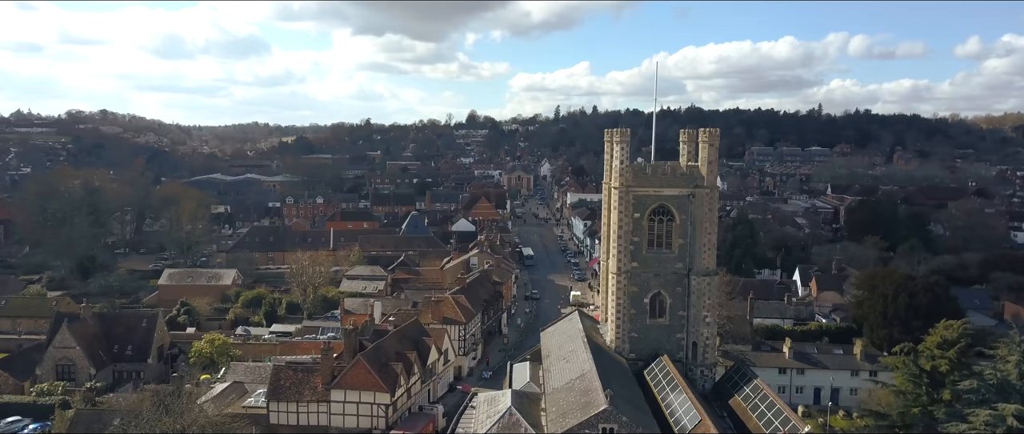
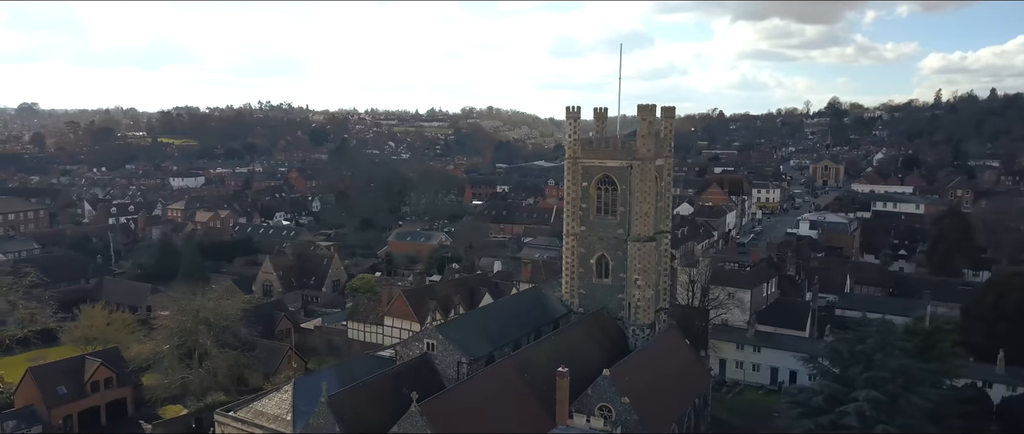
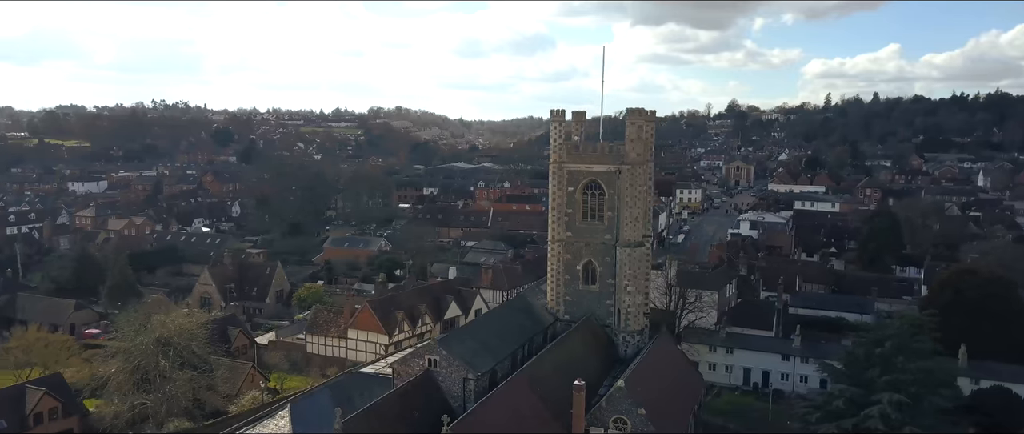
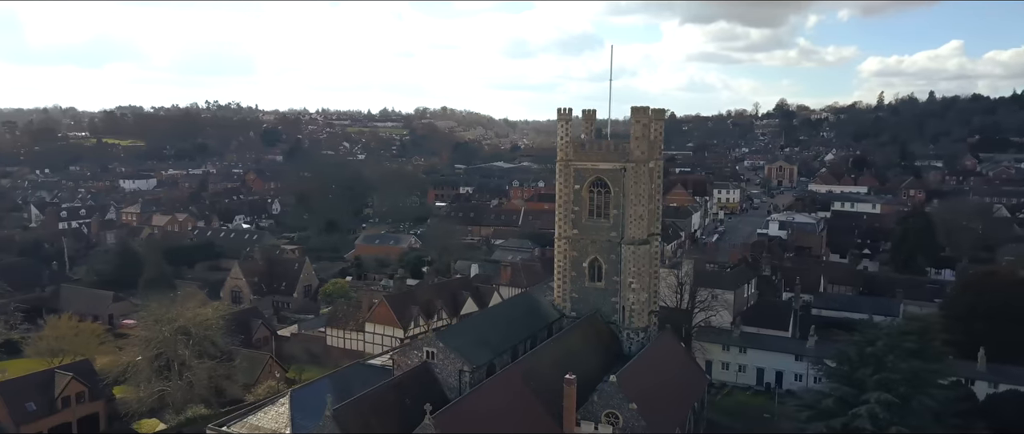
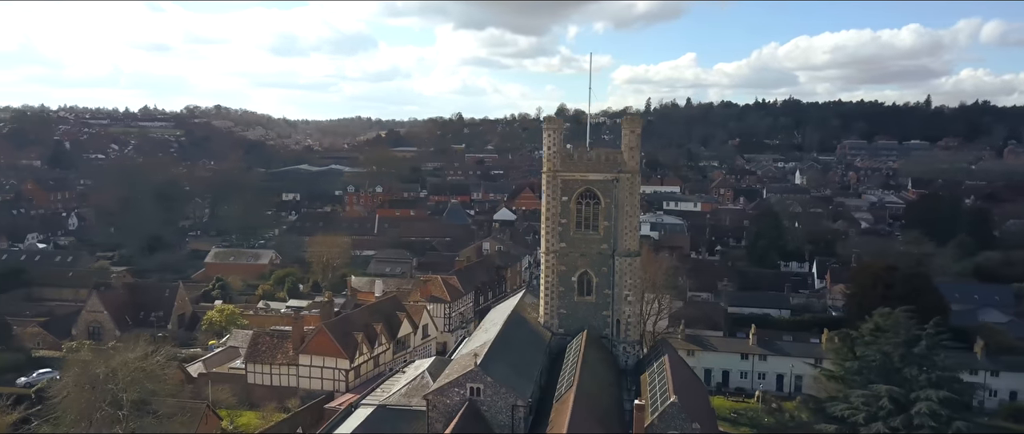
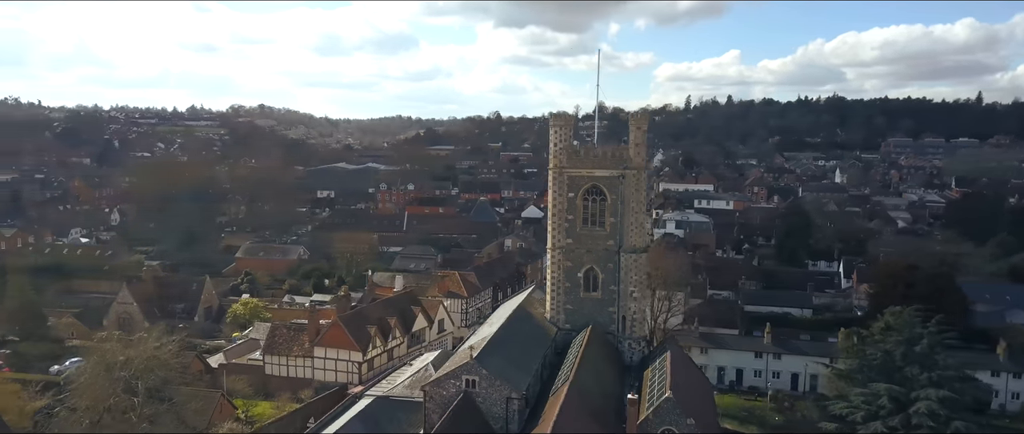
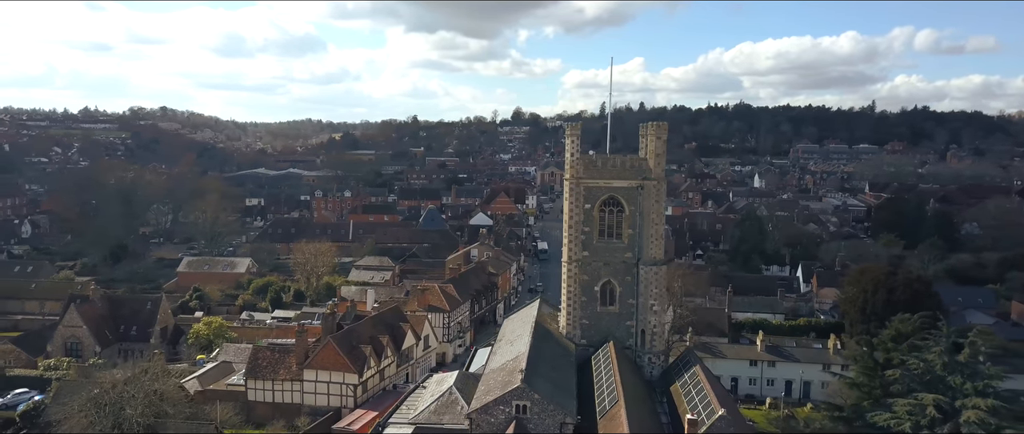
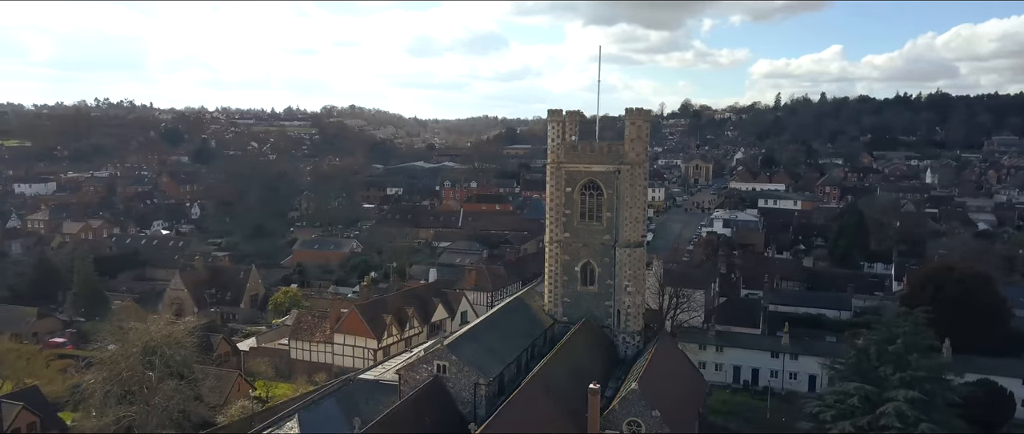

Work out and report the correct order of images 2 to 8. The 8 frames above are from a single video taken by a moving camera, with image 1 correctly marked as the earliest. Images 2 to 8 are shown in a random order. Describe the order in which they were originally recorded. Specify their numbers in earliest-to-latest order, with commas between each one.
7, 5, 6, 8, 3, 4, 2
